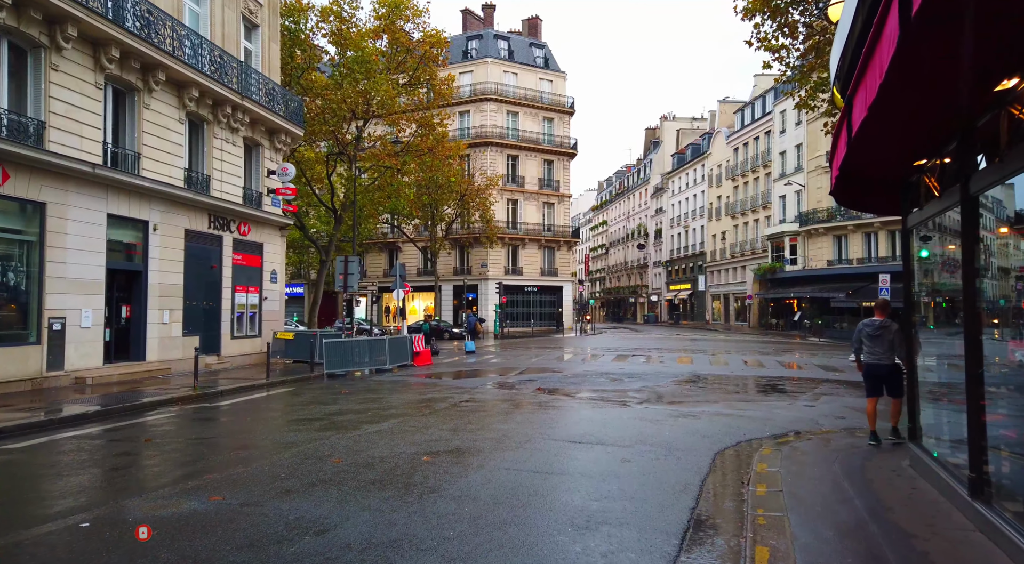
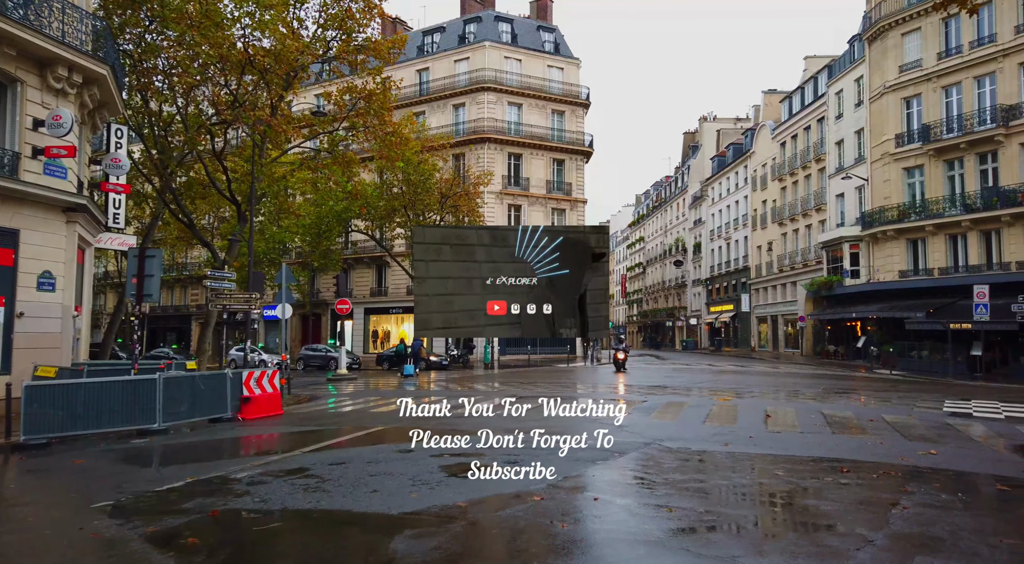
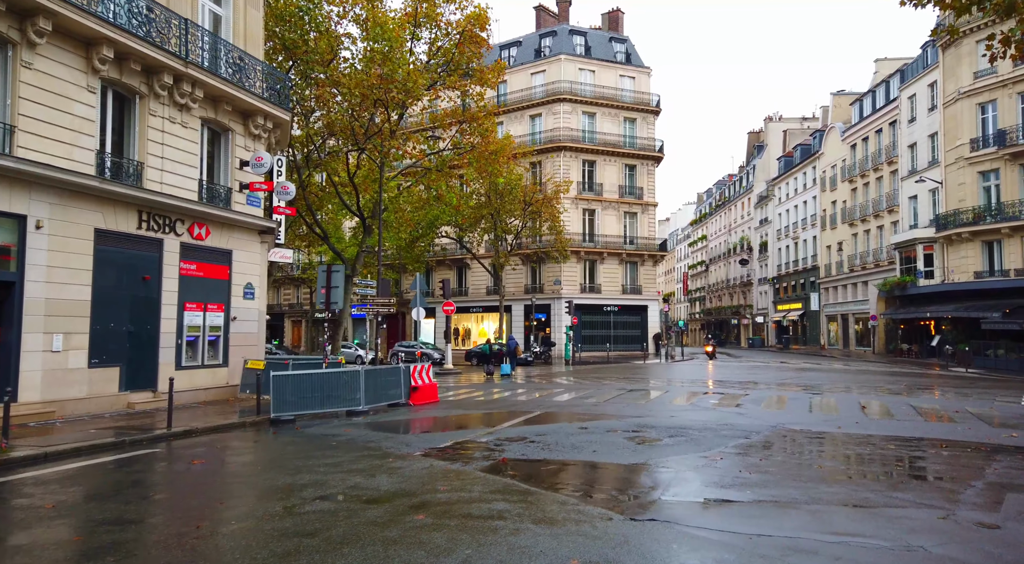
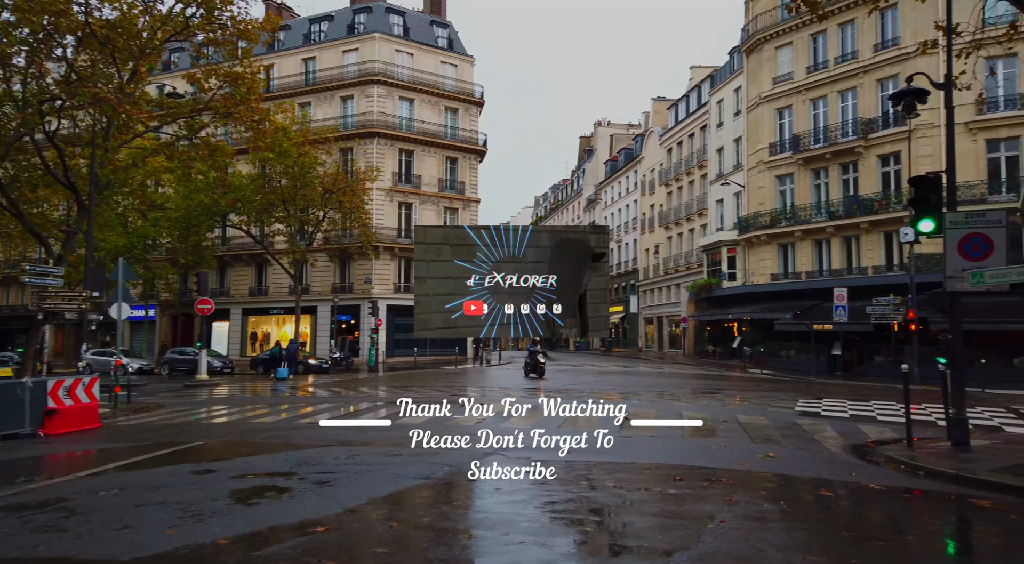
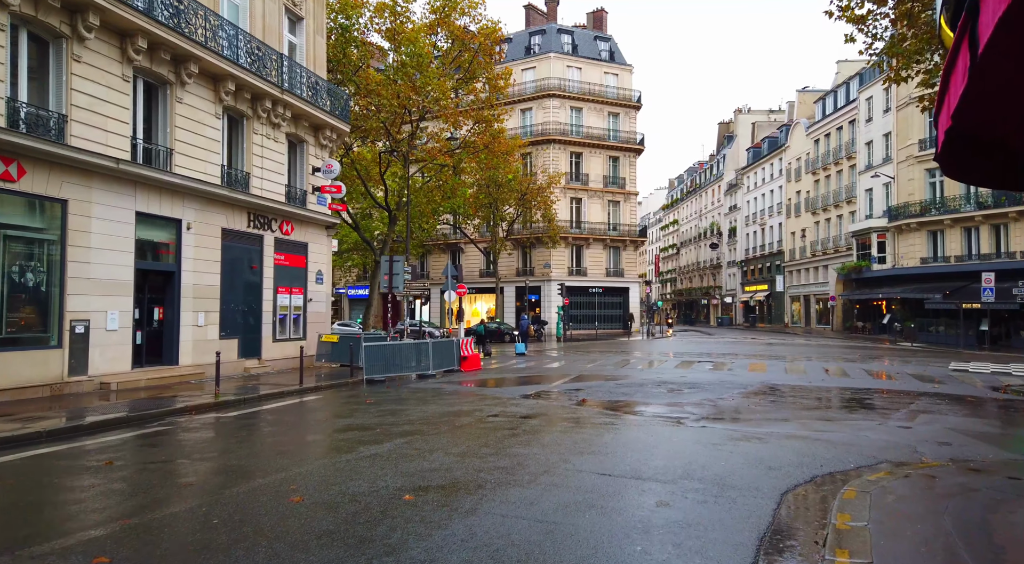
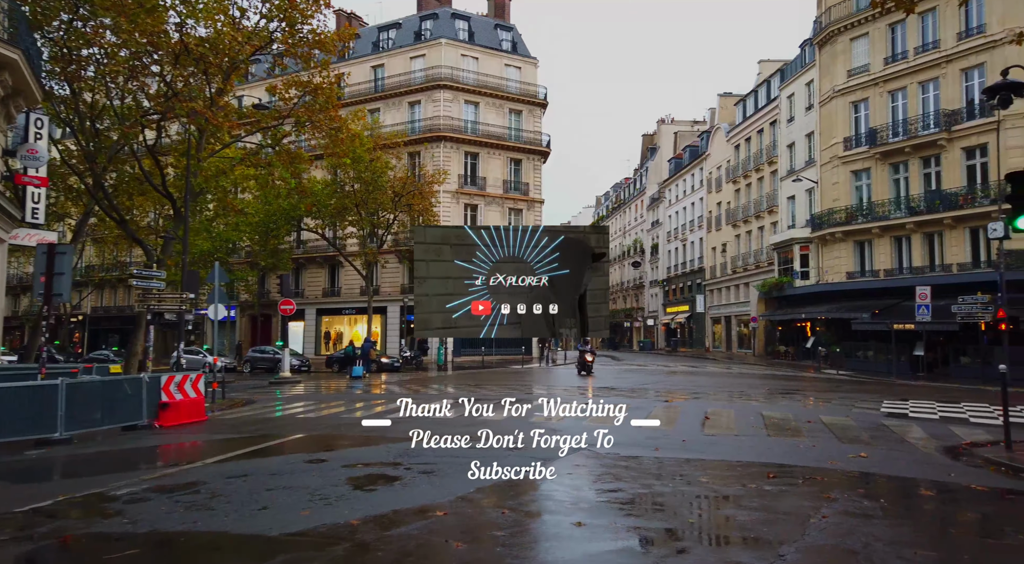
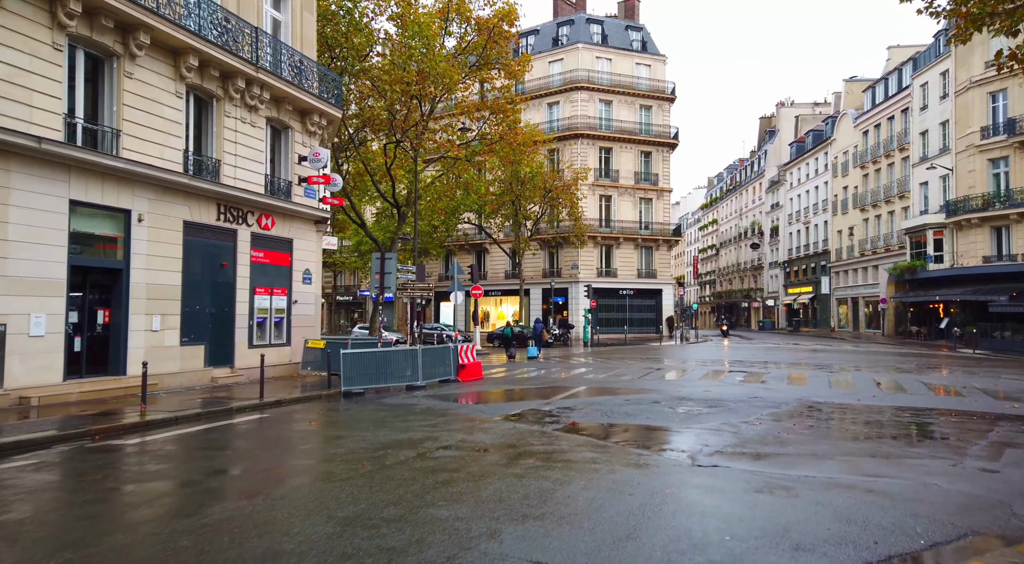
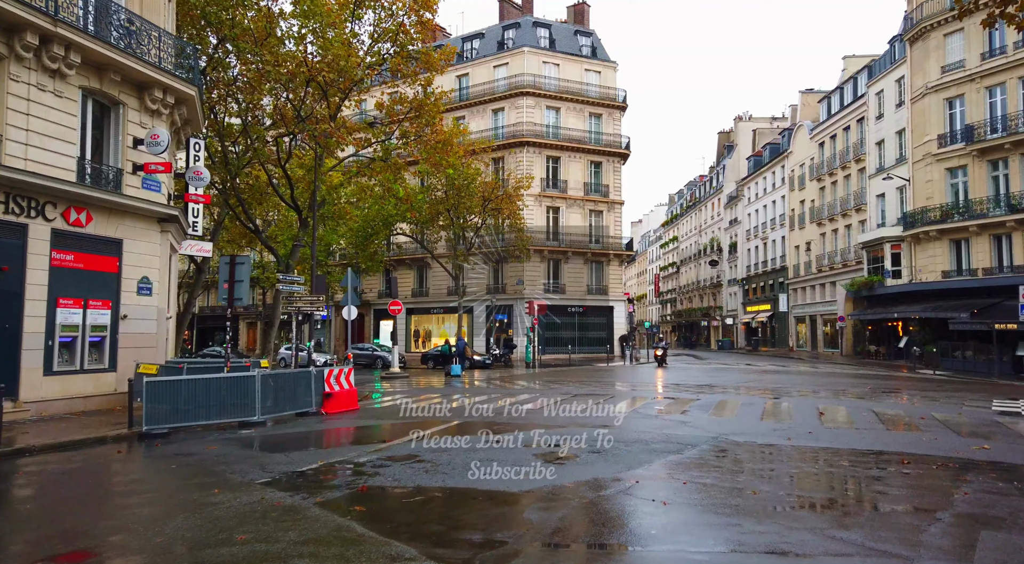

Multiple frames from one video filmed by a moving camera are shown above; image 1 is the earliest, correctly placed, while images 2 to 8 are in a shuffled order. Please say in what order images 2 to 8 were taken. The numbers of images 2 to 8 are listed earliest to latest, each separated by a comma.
5, 7, 3, 8, 2, 6, 4
